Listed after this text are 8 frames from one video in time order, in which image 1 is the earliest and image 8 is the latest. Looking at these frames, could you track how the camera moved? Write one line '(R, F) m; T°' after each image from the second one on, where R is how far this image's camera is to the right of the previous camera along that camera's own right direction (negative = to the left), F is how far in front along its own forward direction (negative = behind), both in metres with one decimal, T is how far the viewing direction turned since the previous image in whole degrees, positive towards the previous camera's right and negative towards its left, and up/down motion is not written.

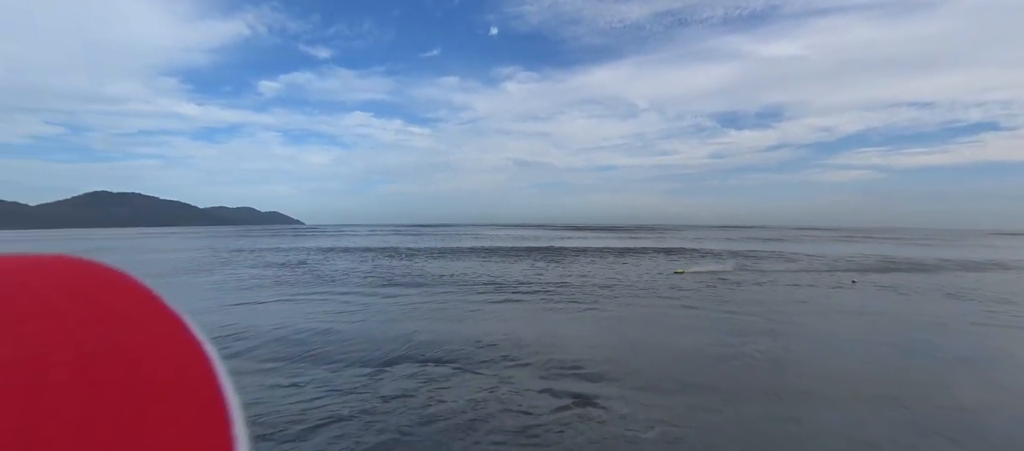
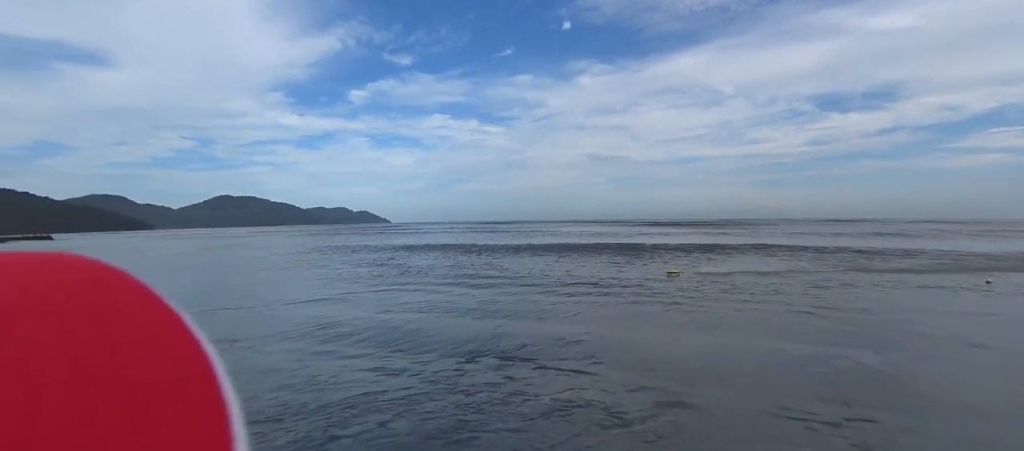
(-0.6, +0.1) m; -9°
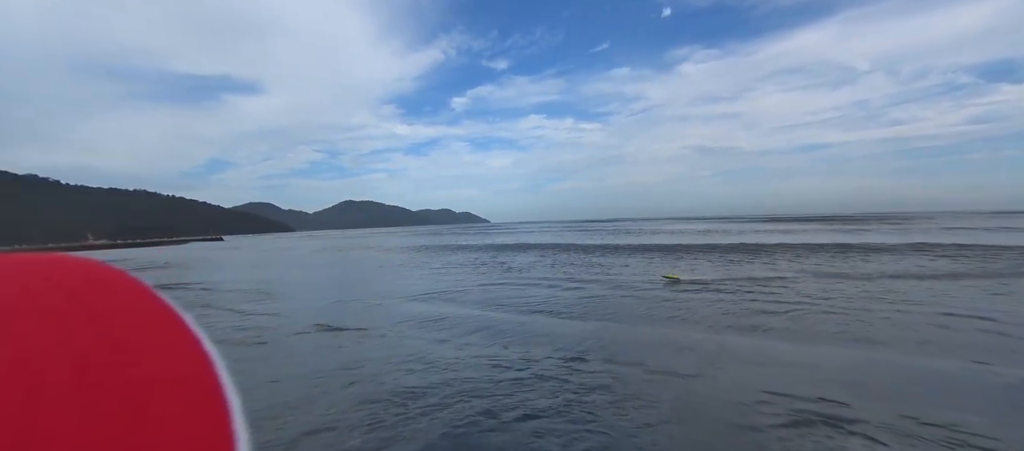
(-1.1, -0.2) m; -11°
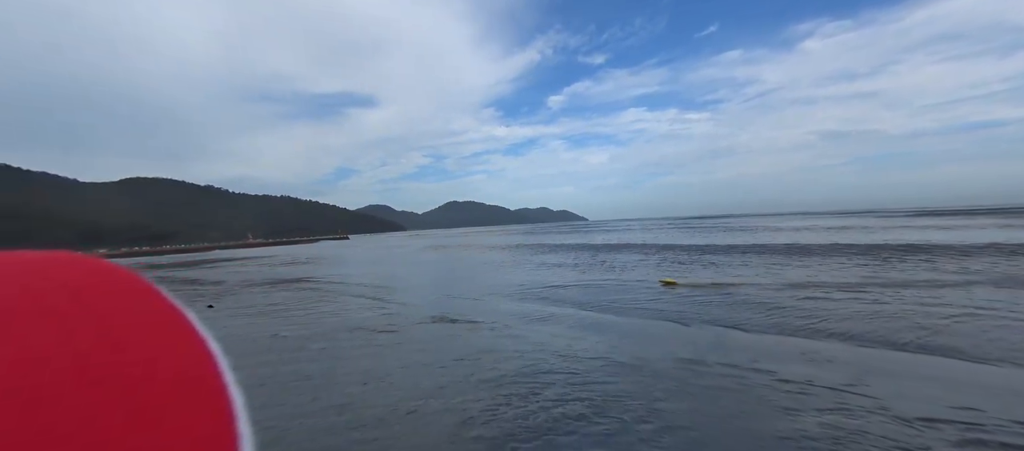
(-0.3, 0.0) m; -13°
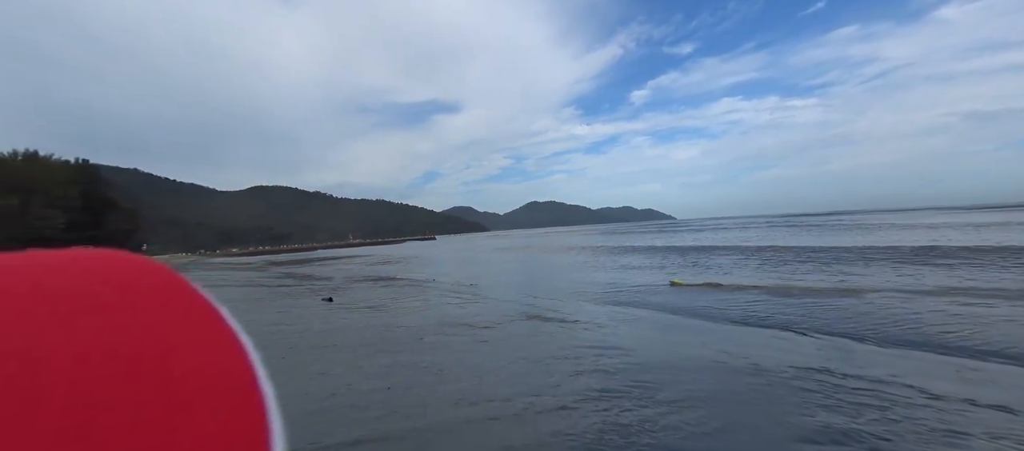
(0.0, +0.1) m; -12°
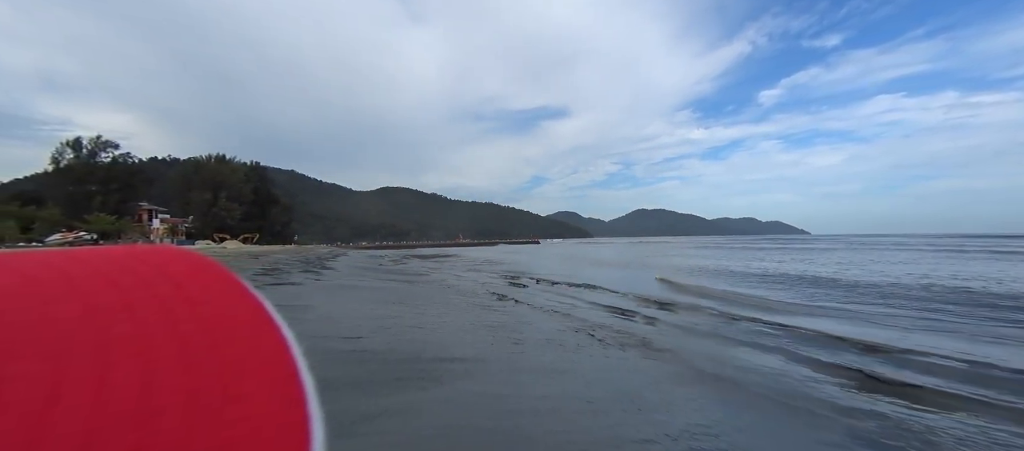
(0.0, +0.1) m; -15°
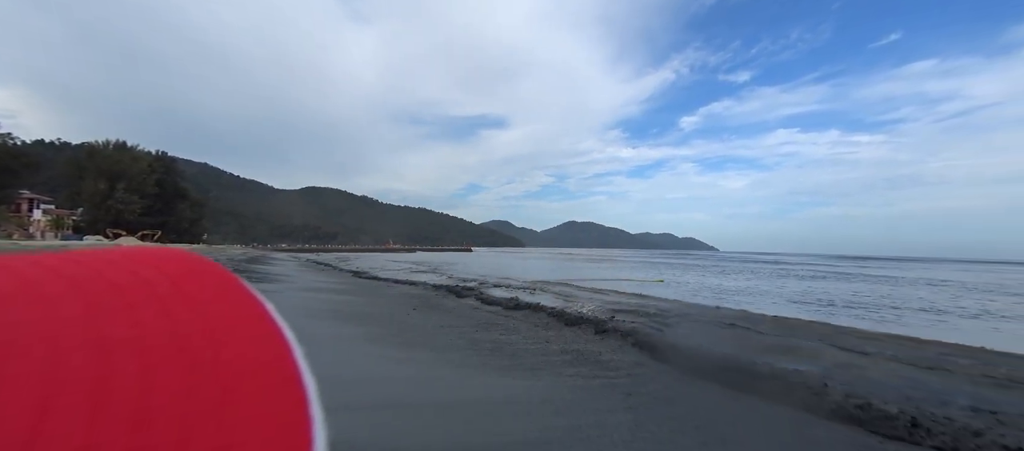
(0.0, -0.1) m; +10°
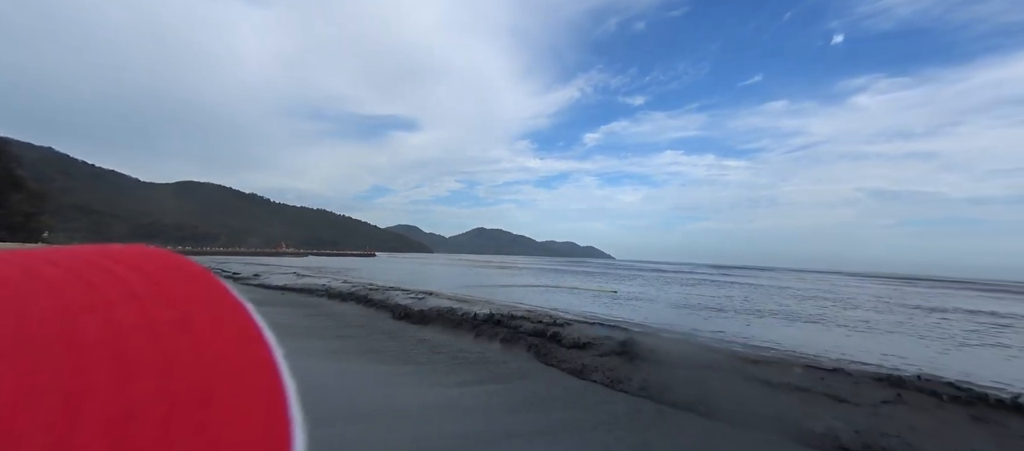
(0.0, -0.1) m; +13°
